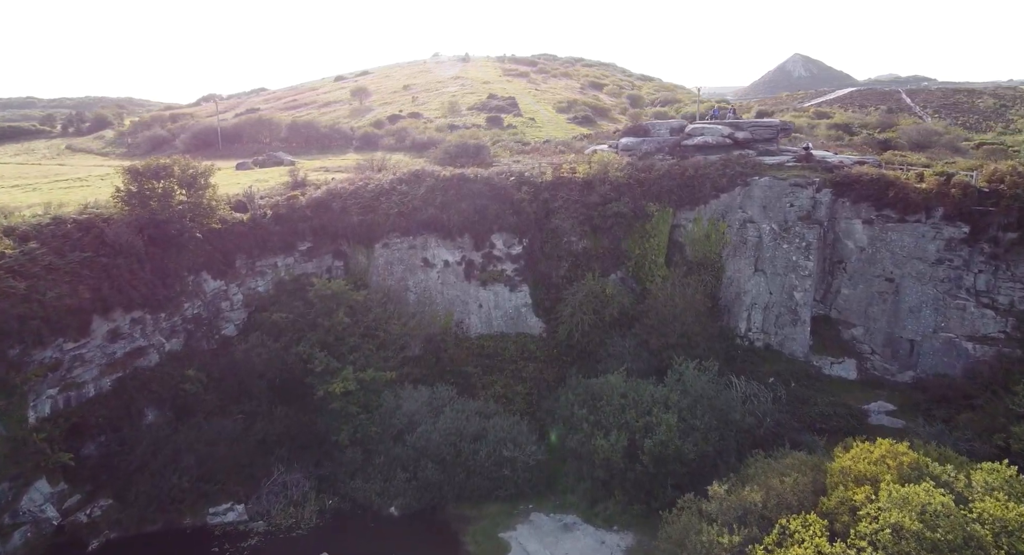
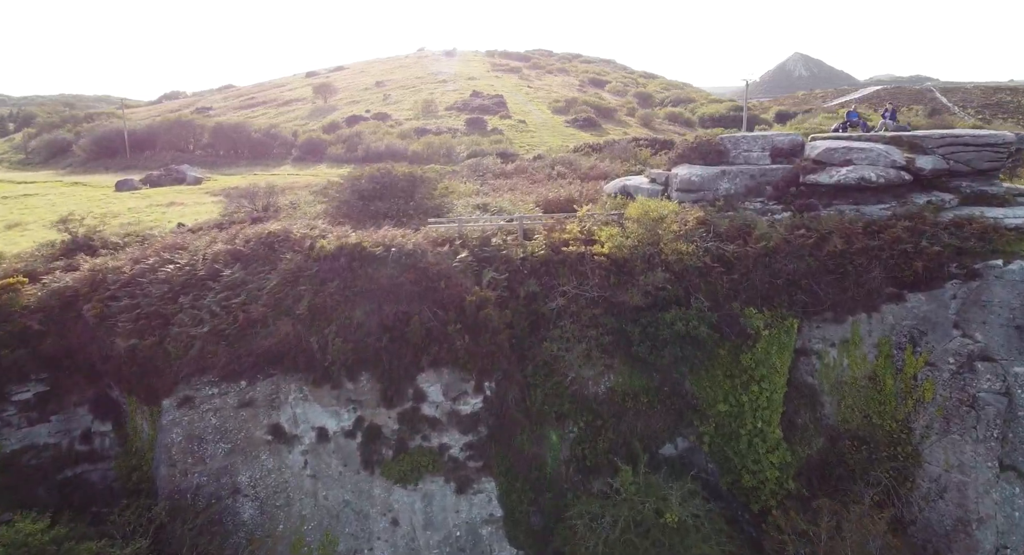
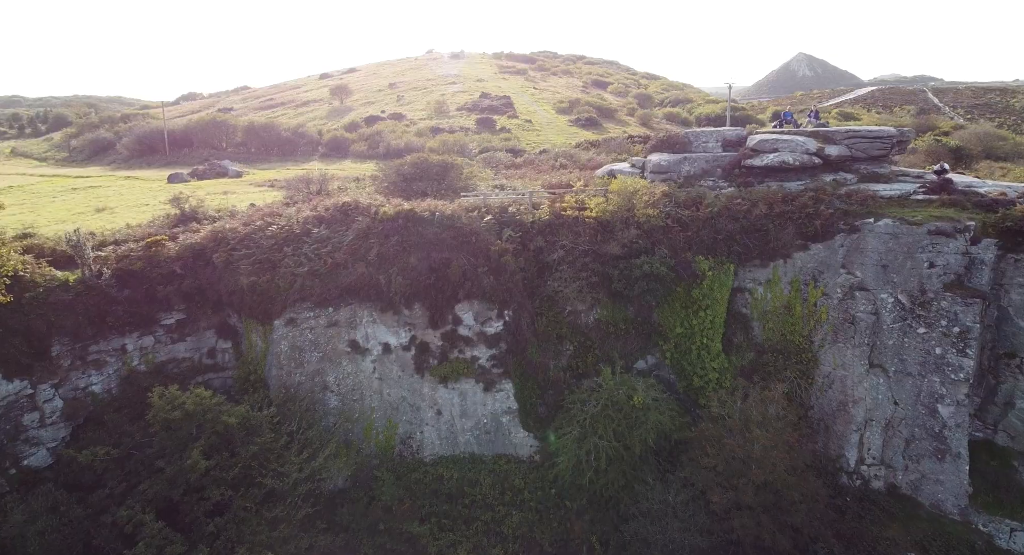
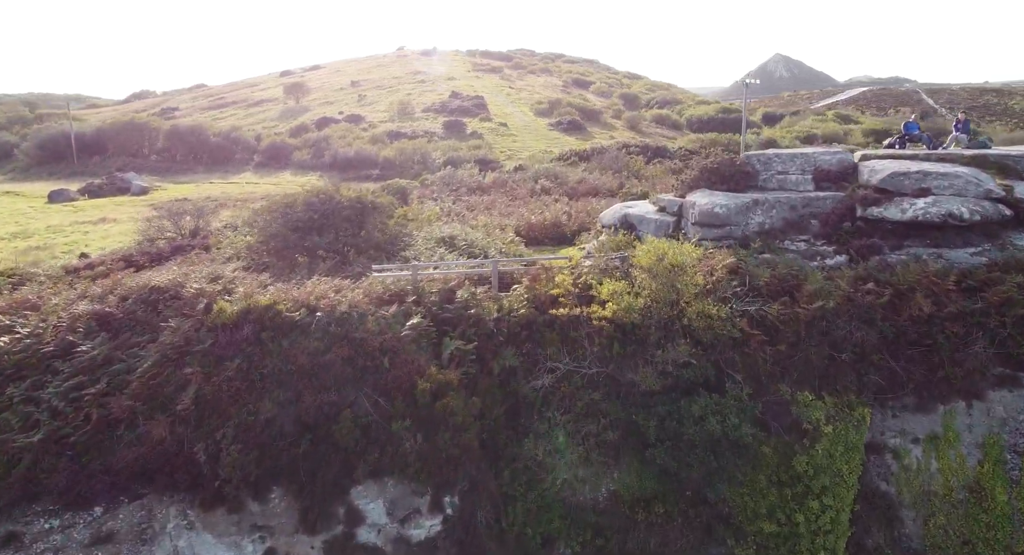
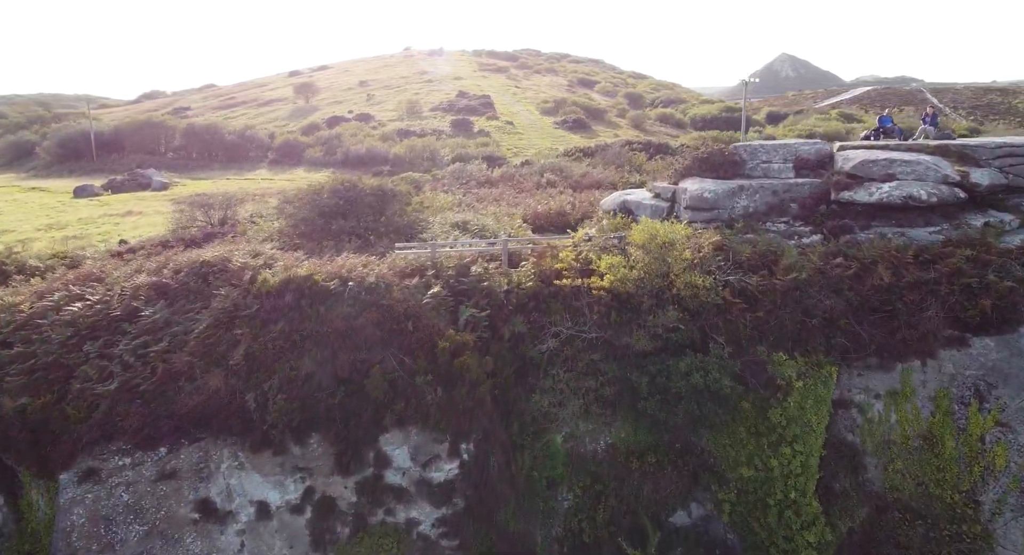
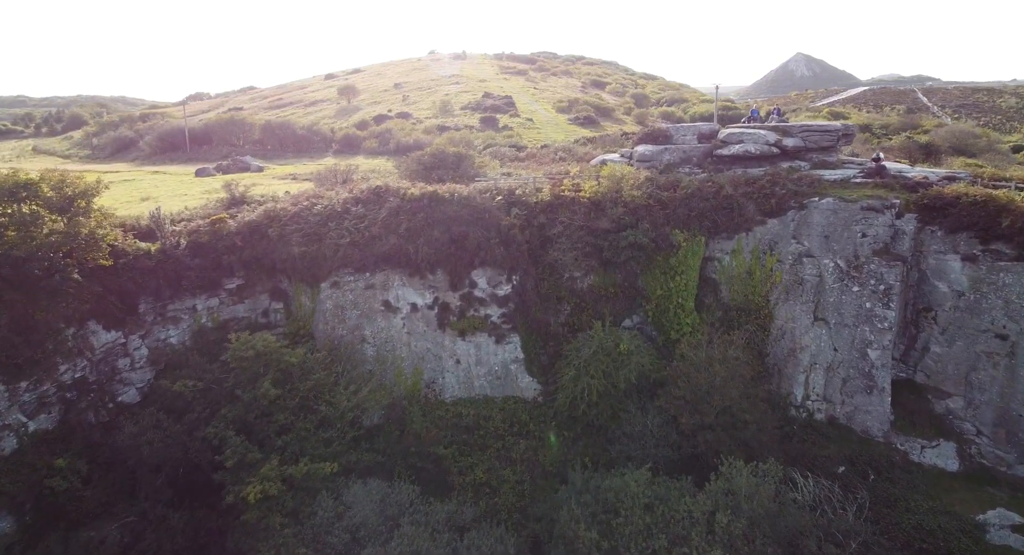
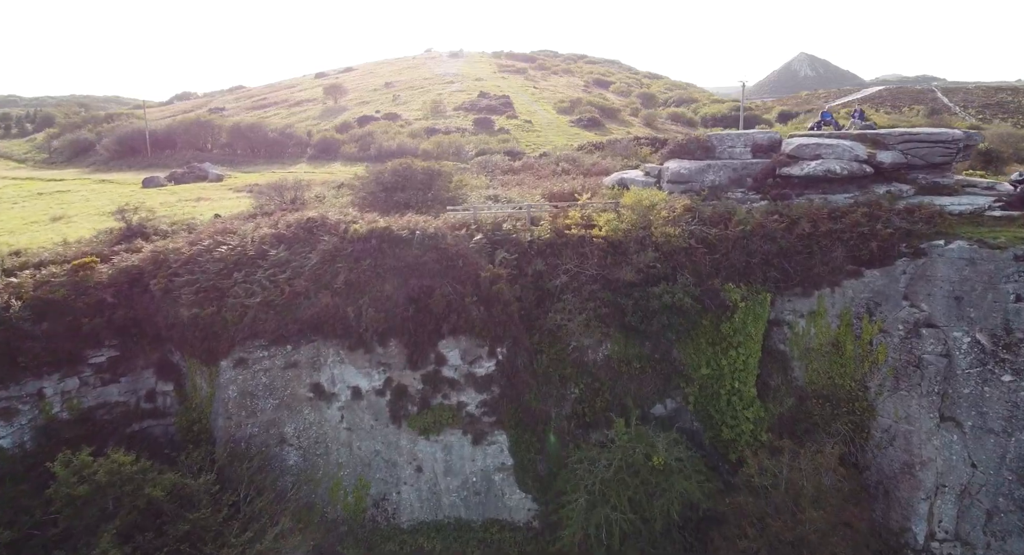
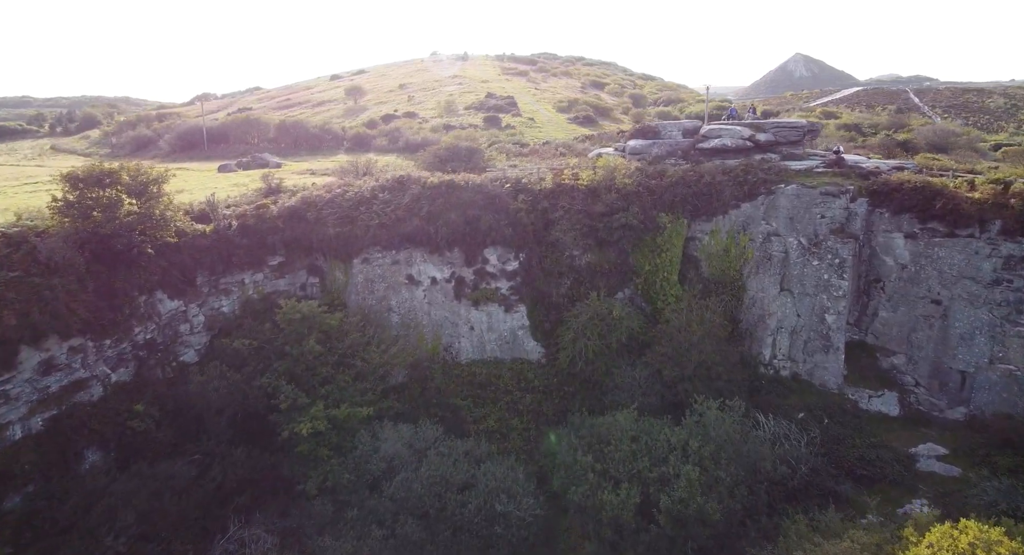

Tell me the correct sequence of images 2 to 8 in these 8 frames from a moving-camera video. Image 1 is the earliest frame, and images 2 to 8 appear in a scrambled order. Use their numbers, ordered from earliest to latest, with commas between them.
8, 6, 3, 7, 2, 5, 4
